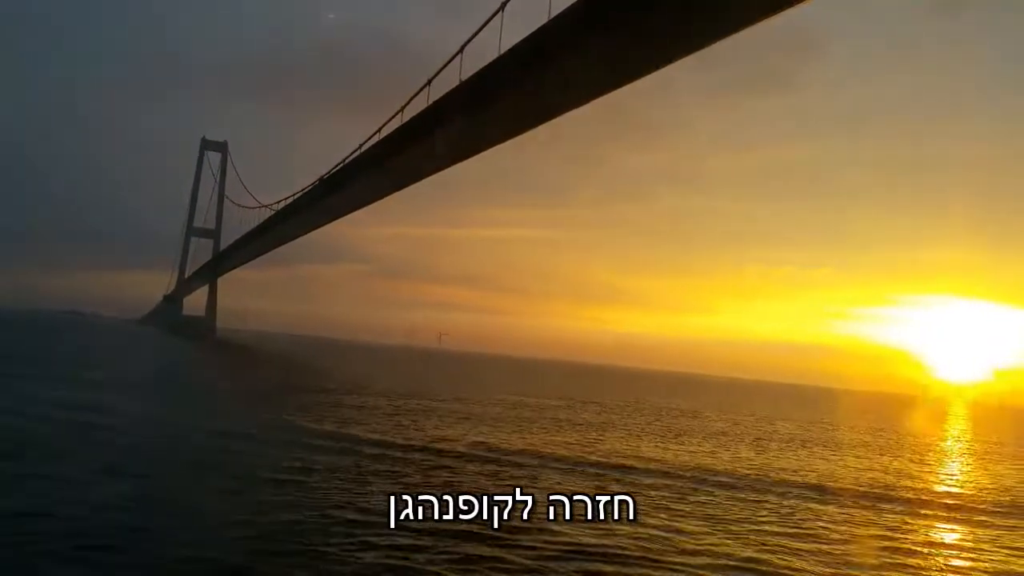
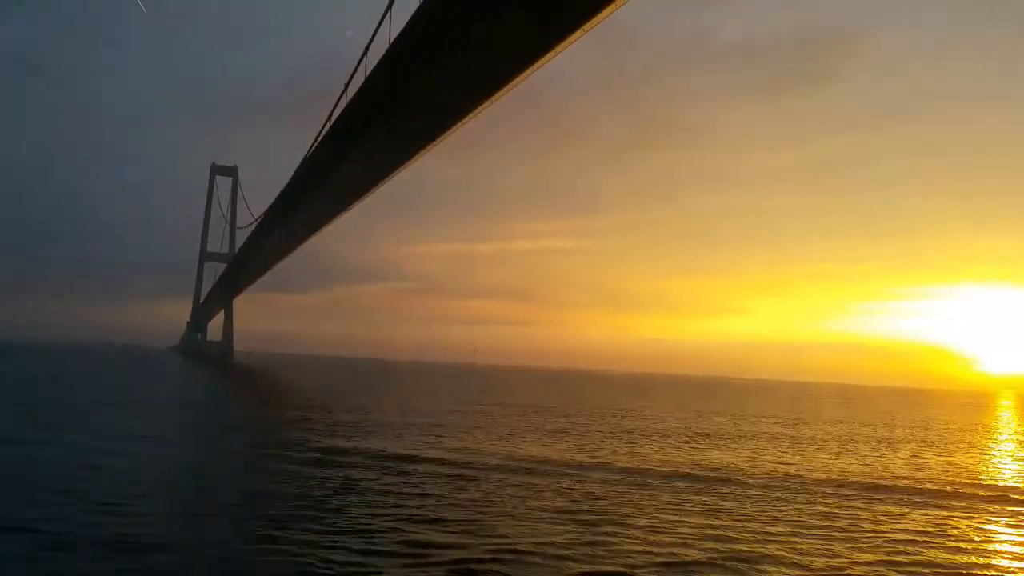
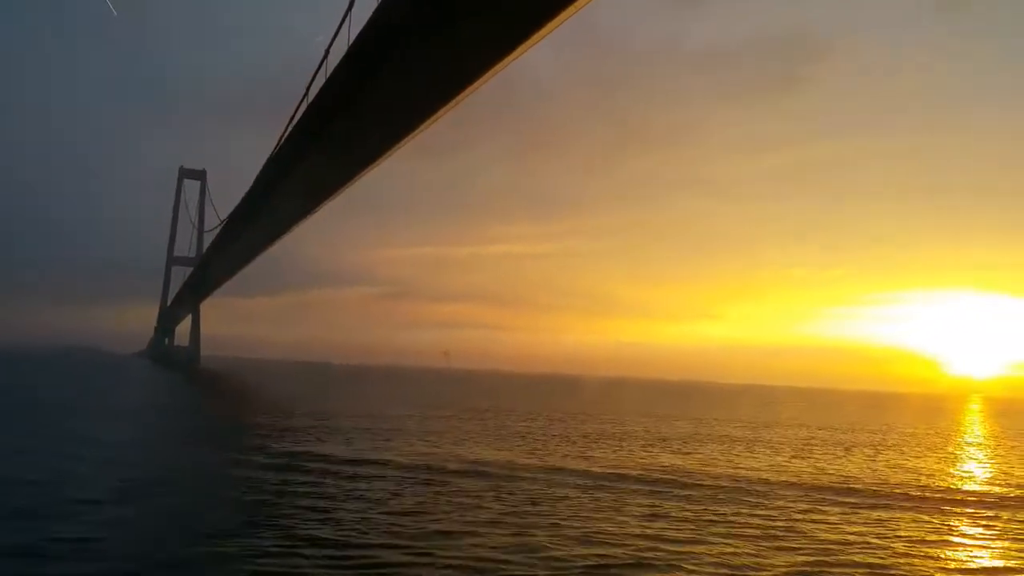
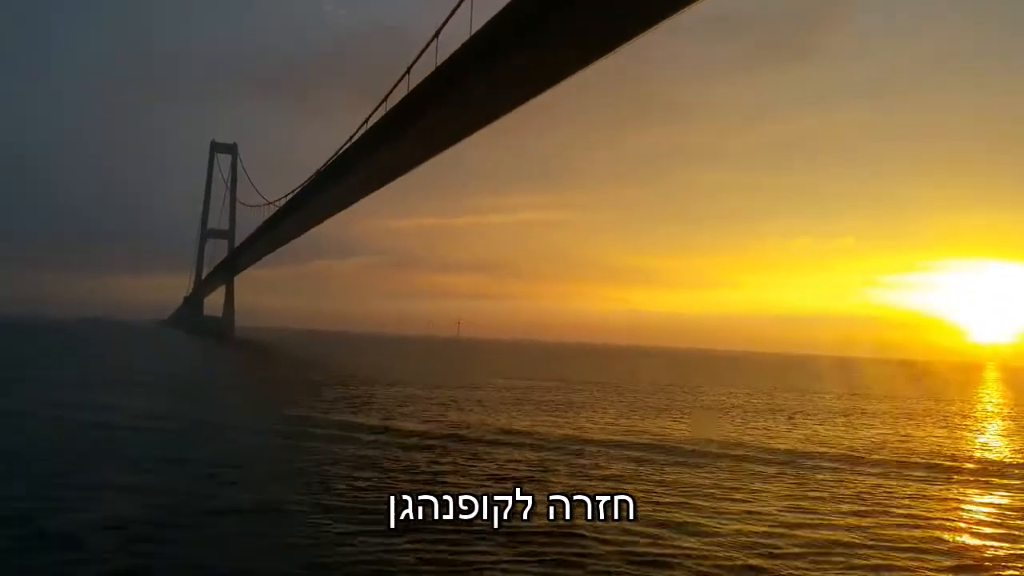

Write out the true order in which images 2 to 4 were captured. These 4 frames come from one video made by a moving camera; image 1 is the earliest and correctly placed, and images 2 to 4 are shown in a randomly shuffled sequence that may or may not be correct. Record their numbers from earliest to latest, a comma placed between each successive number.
4, 2, 3
